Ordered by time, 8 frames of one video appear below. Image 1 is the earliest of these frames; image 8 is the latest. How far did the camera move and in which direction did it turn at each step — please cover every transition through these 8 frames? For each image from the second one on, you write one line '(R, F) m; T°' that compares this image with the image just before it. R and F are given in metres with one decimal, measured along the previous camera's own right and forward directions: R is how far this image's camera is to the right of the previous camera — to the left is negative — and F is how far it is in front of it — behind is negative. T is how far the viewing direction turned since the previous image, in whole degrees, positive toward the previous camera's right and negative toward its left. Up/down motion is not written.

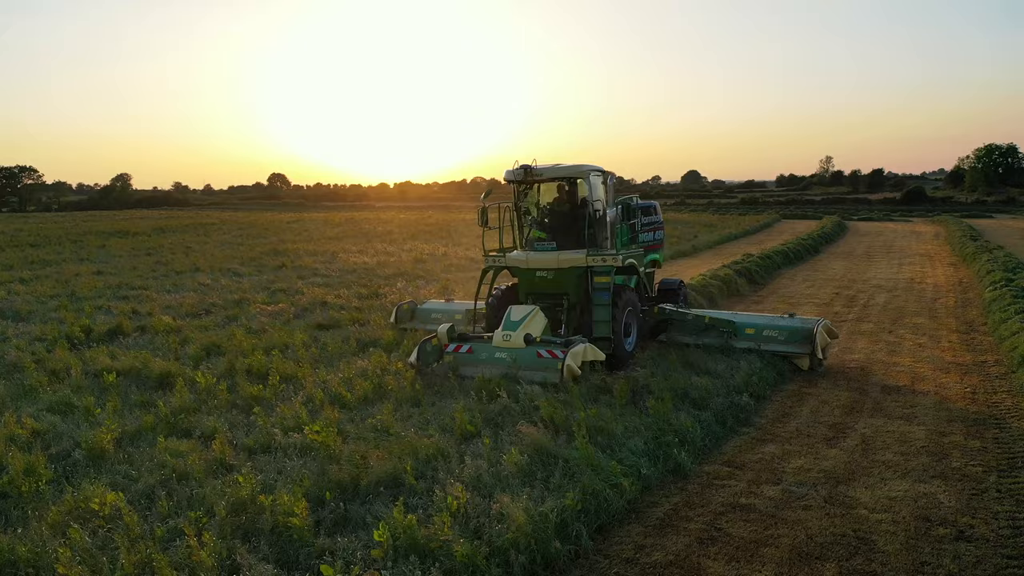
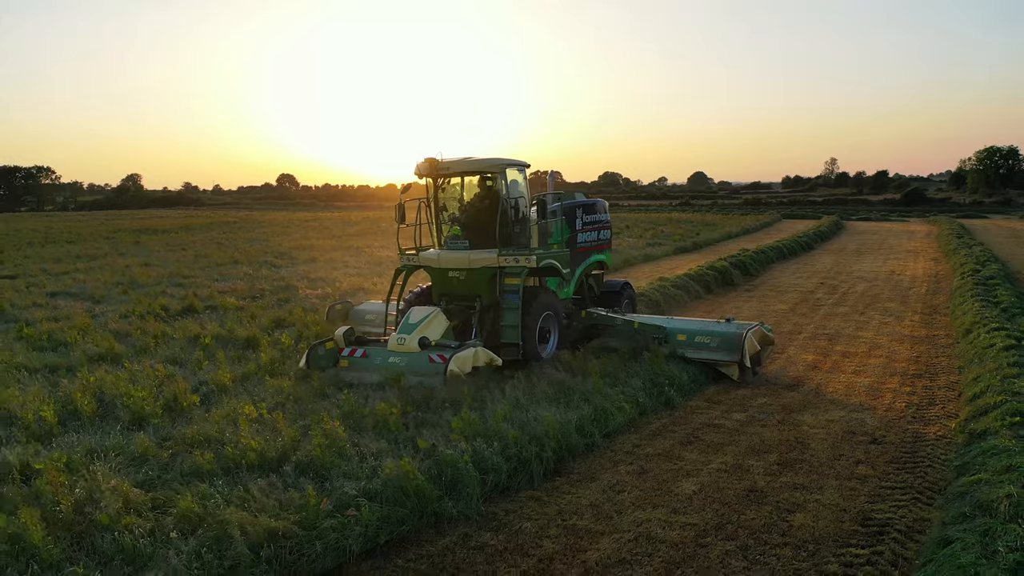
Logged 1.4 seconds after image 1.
(-0.2, -1.7) m; 0°
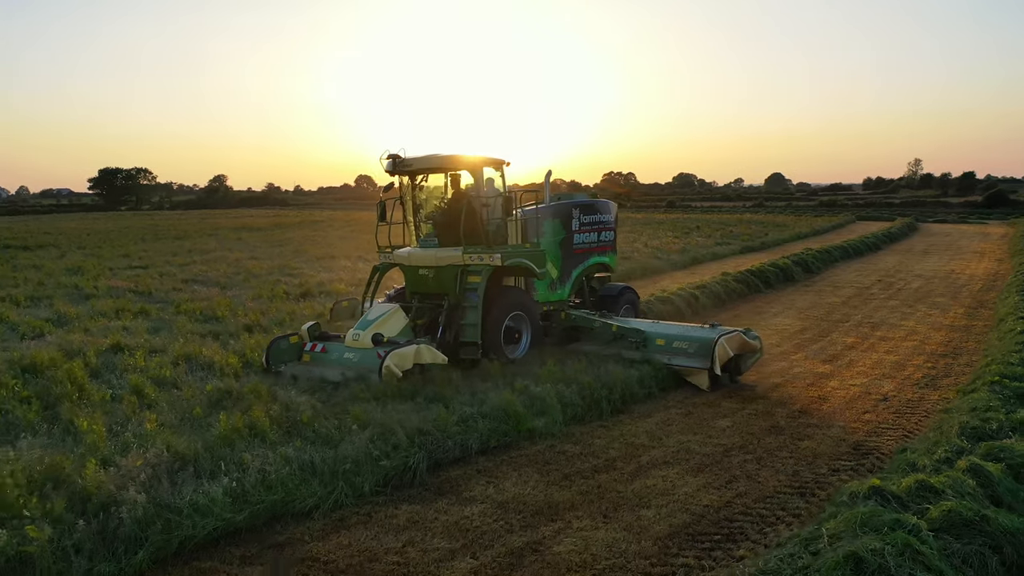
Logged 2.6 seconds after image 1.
(0.0, -1.6) m; -5°
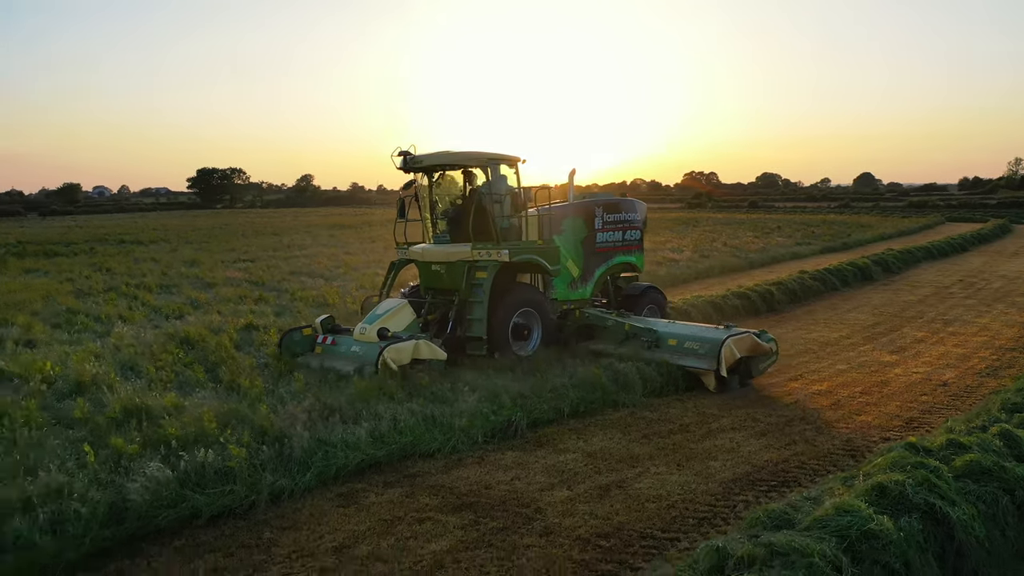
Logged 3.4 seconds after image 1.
(-0.1, -1.0) m; -5°
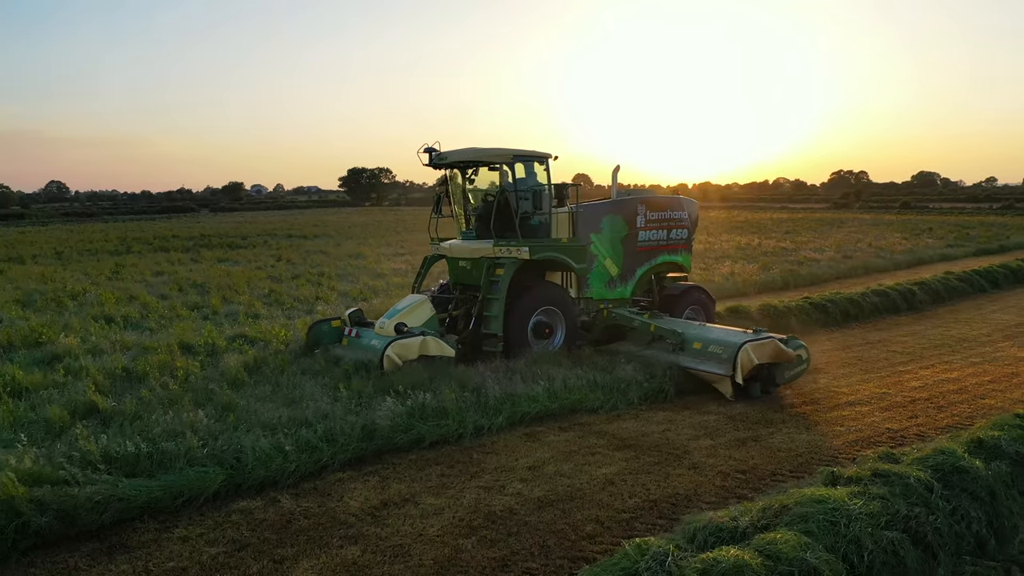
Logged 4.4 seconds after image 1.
(-0.2, -1.3) m; -9°
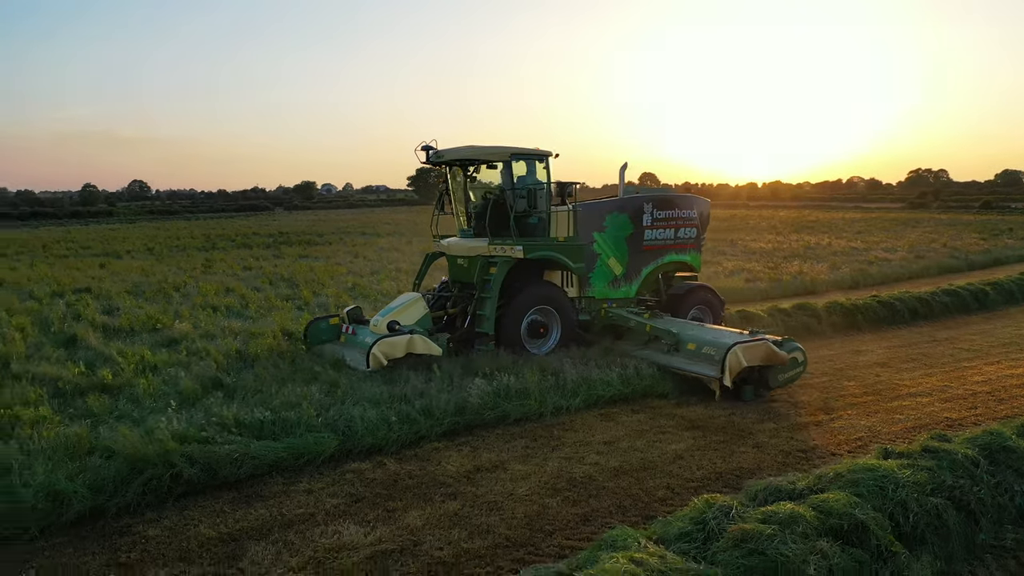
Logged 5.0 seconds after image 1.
(-0.1, -0.6) m; -4°
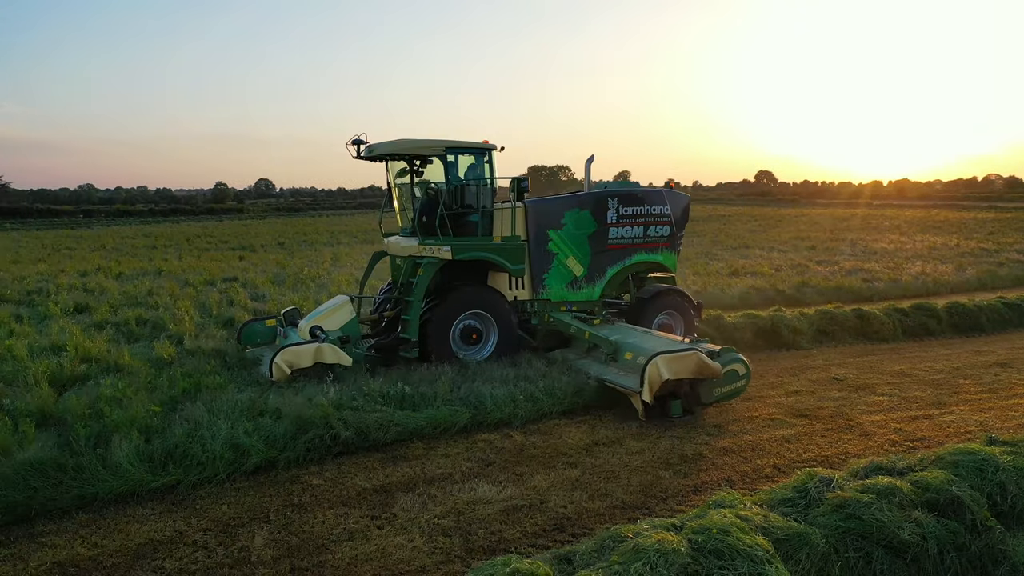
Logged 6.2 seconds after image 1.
(-0.1, -0.6) m; -8°
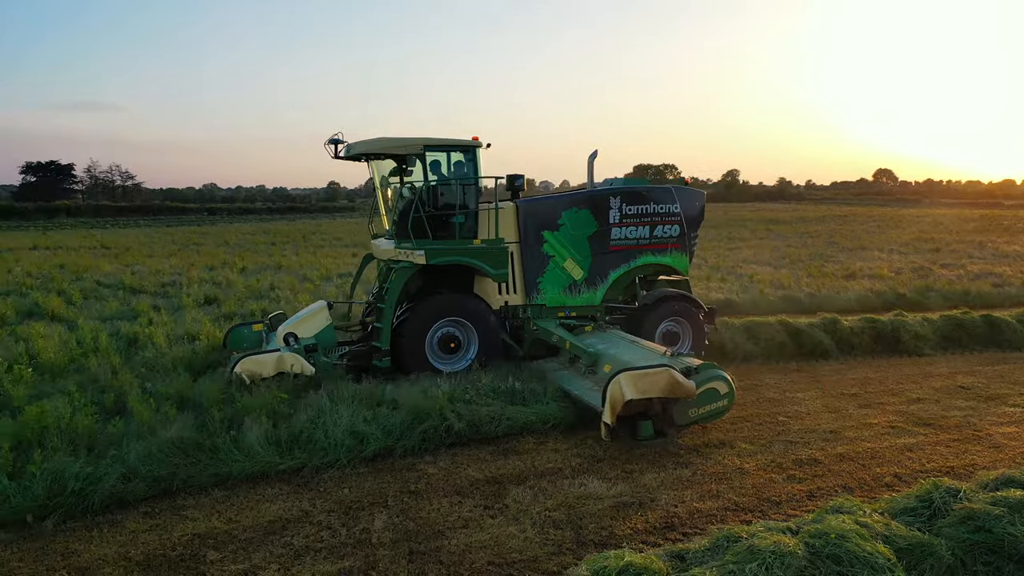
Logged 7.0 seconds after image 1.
(-0.1, -0.1) m; -7°
